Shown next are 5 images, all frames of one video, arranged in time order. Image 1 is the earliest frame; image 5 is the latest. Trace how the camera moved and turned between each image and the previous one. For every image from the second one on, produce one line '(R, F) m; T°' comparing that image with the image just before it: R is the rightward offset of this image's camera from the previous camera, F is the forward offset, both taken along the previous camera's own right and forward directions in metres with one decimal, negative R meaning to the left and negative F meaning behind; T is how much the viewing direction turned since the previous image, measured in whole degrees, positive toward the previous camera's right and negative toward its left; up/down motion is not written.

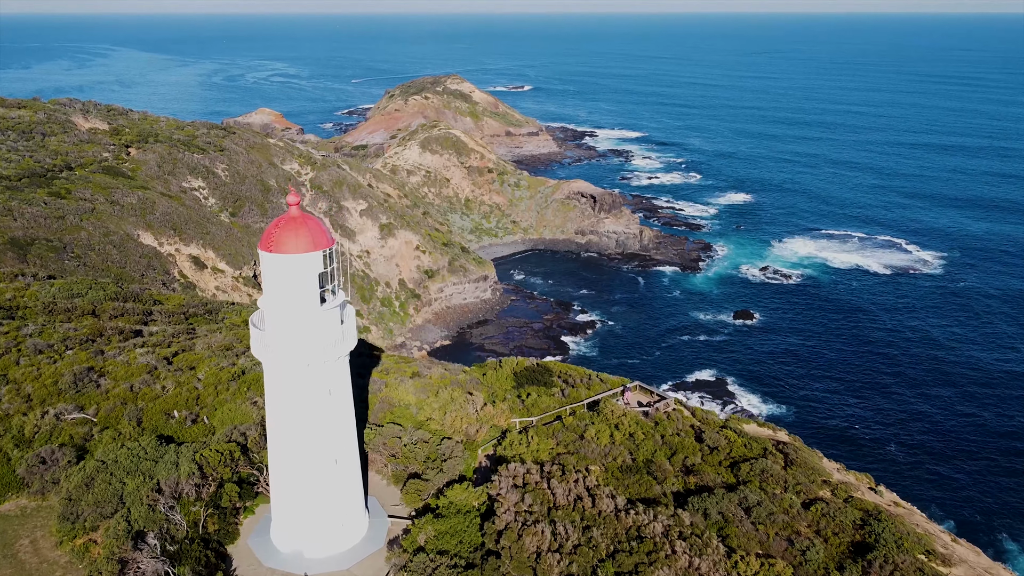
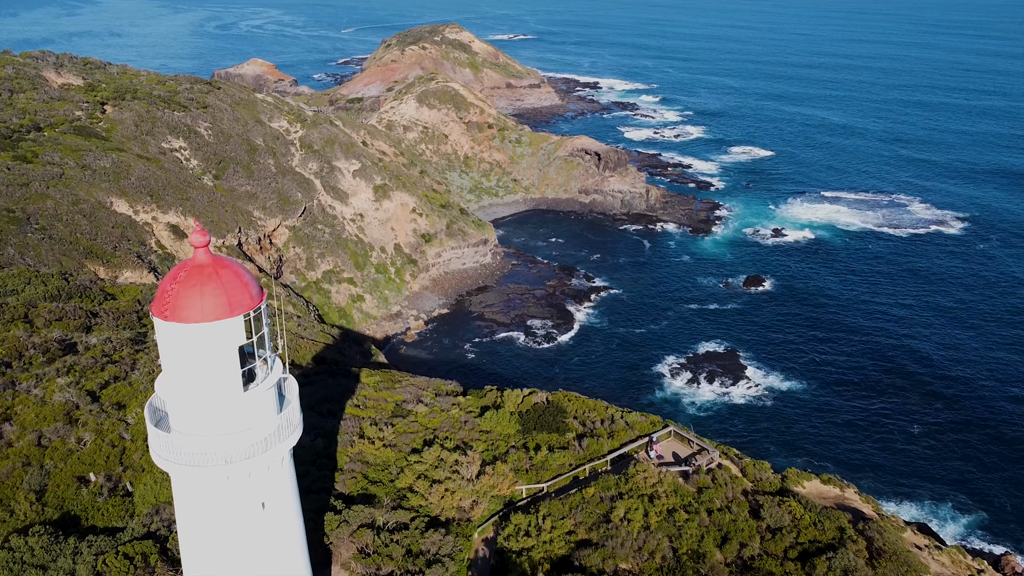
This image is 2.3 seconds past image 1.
(-0.1, +3.8) m; 0°
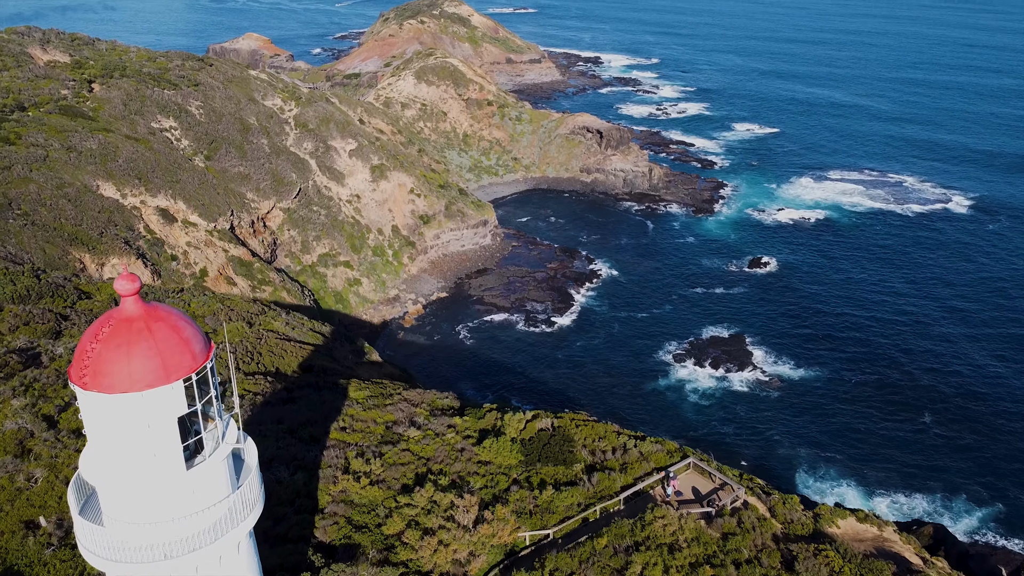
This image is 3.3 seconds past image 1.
(0.0, +1.6) m; 0°
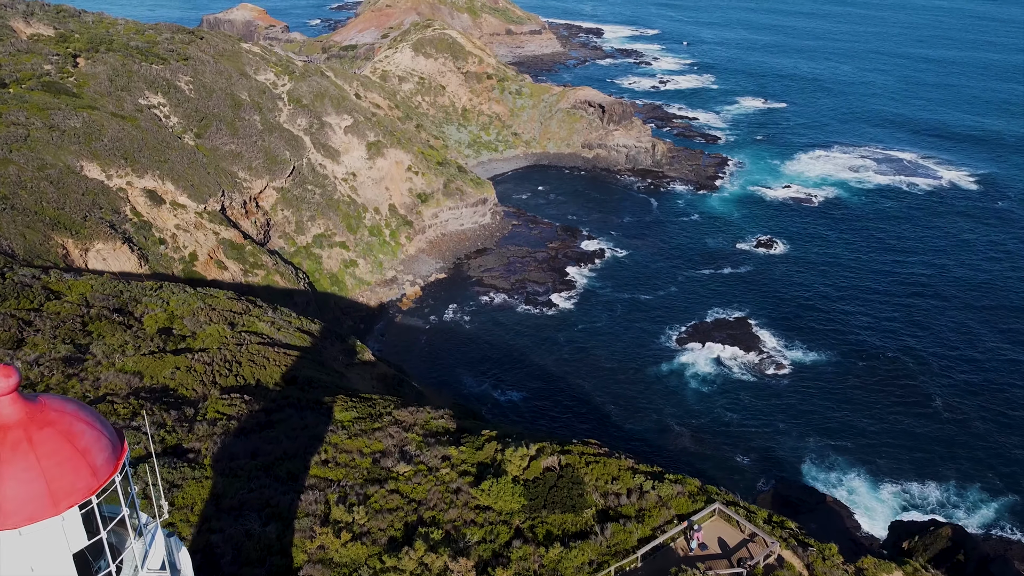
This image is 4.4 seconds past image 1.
(0.0, +1.7) m; 0°
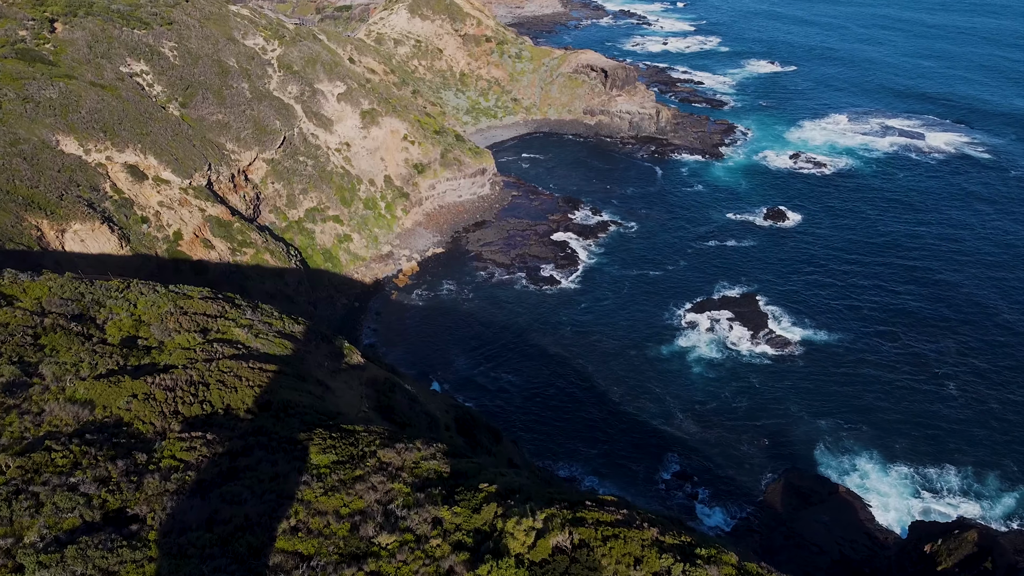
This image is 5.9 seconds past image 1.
(0.0, +2.3) m; 0°
